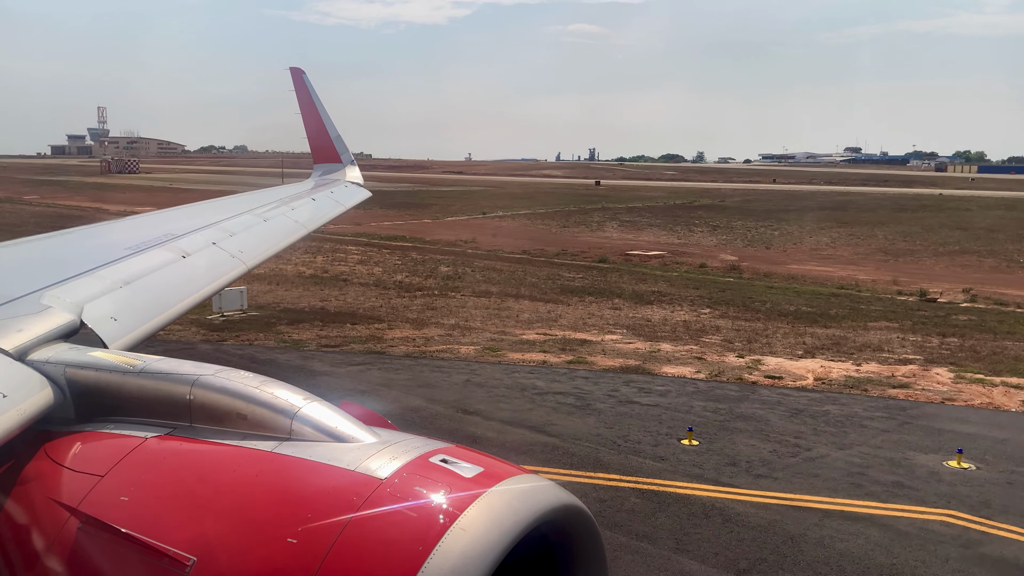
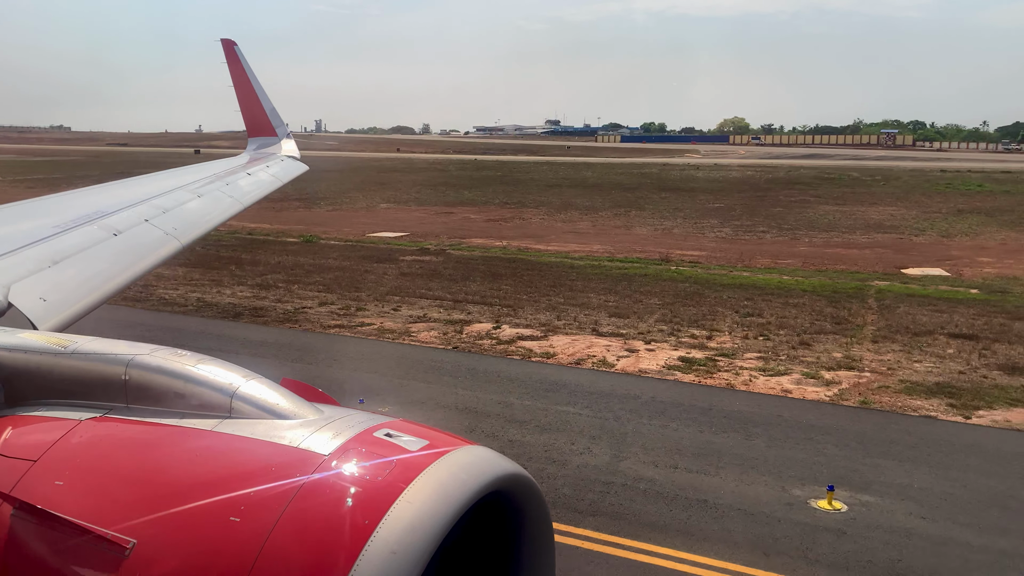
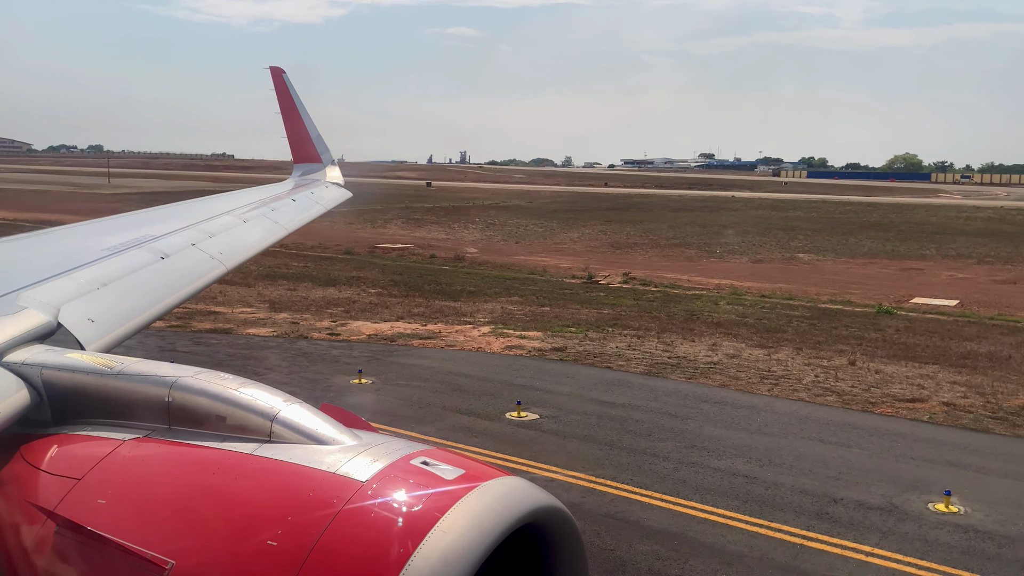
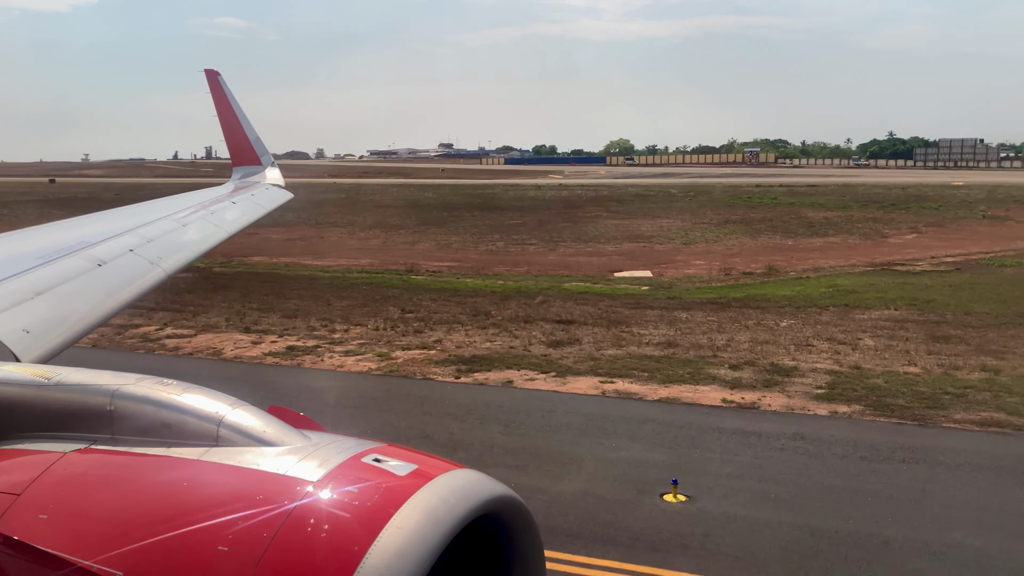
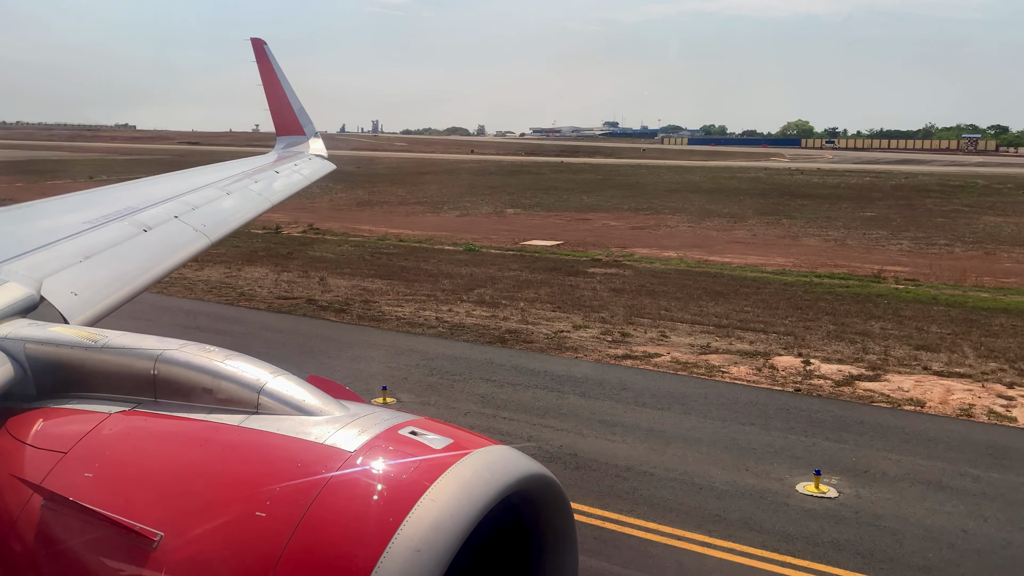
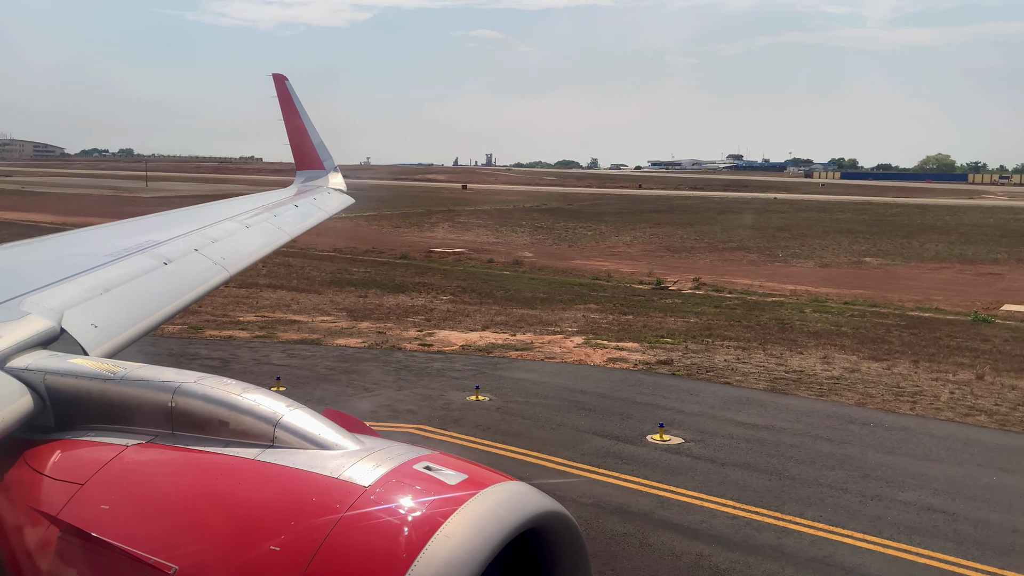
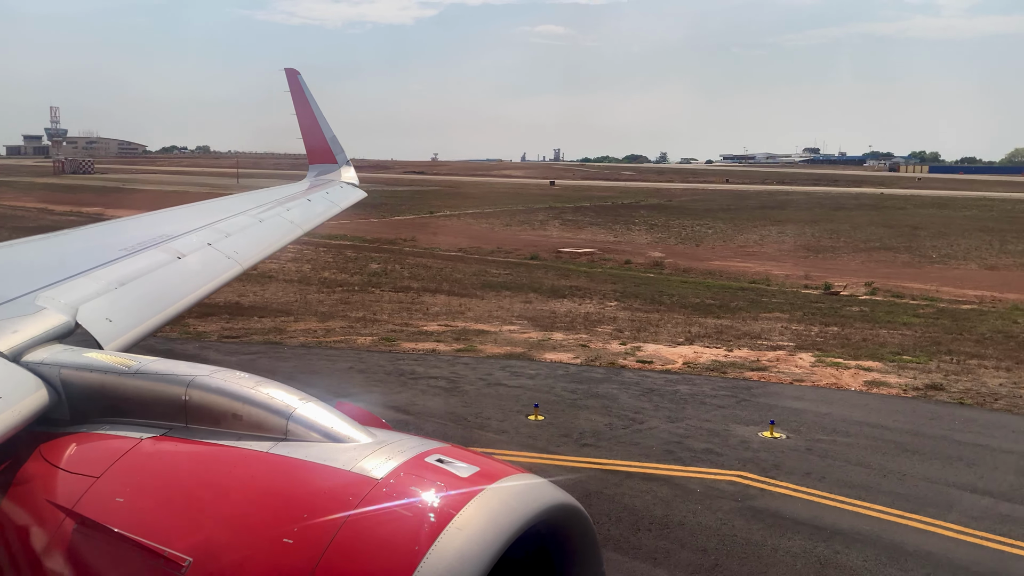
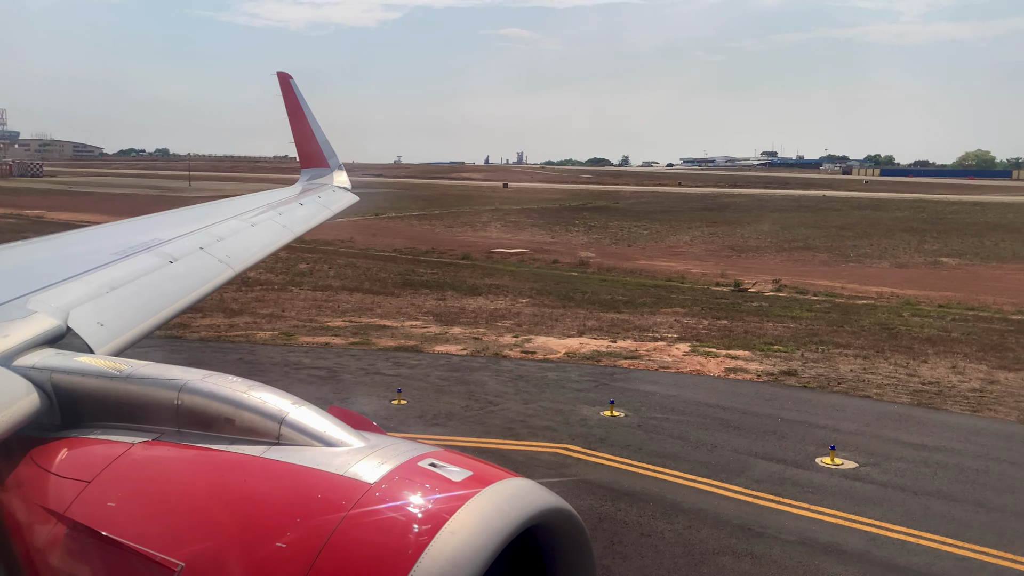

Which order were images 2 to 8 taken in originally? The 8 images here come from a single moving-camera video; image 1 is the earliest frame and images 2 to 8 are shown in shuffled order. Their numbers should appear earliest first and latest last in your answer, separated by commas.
7, 8, 6, 3, 5, 2, 4
